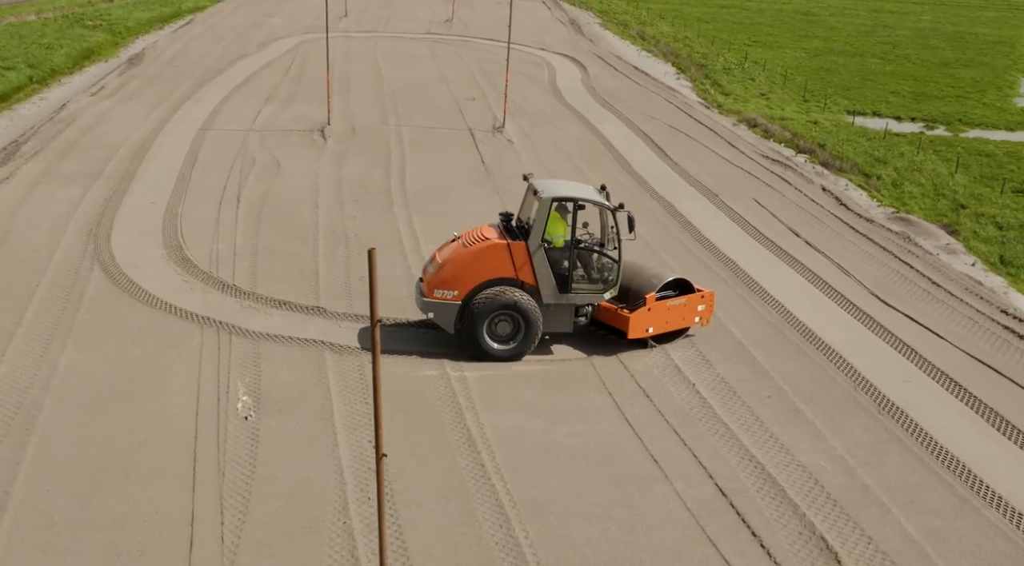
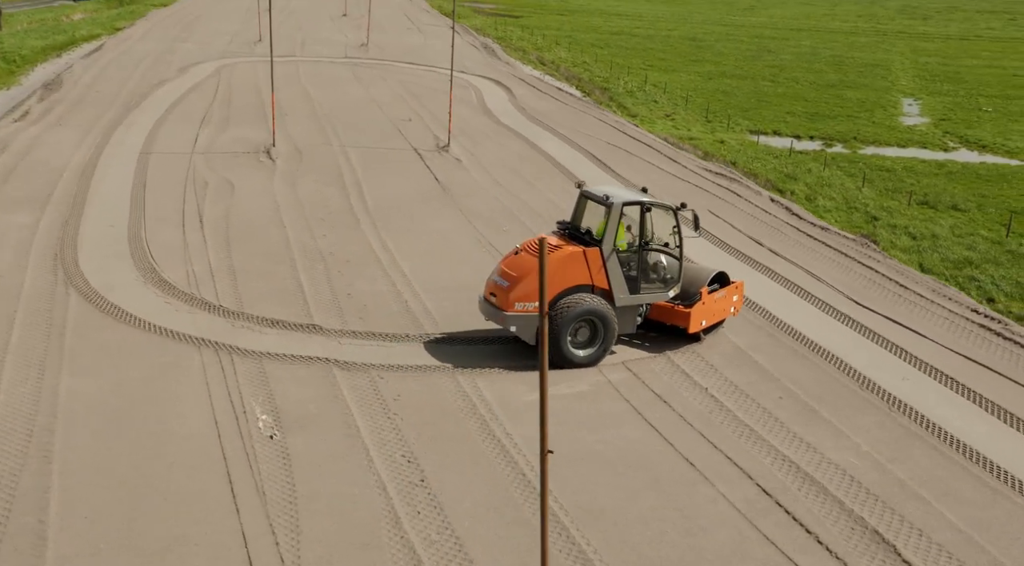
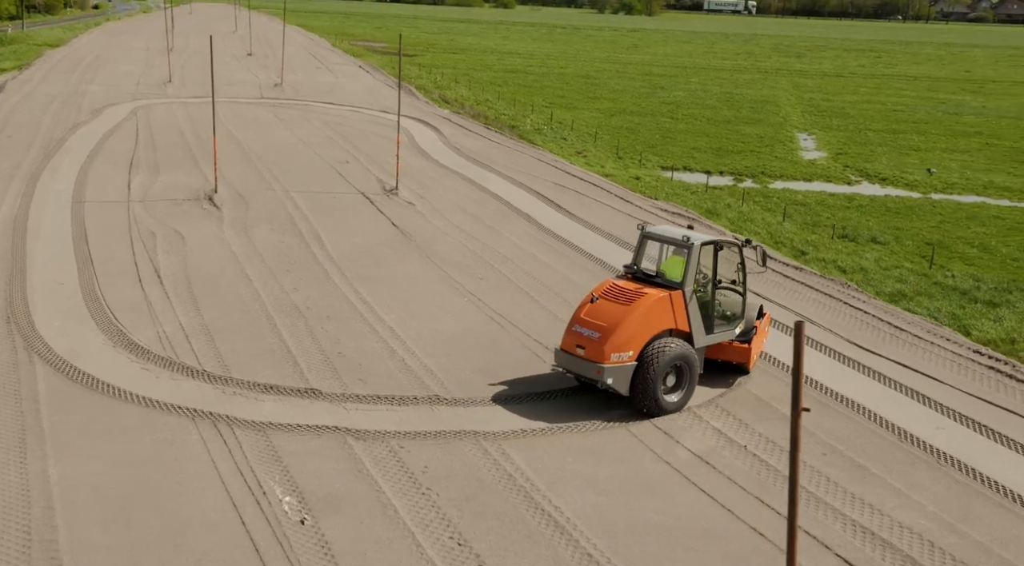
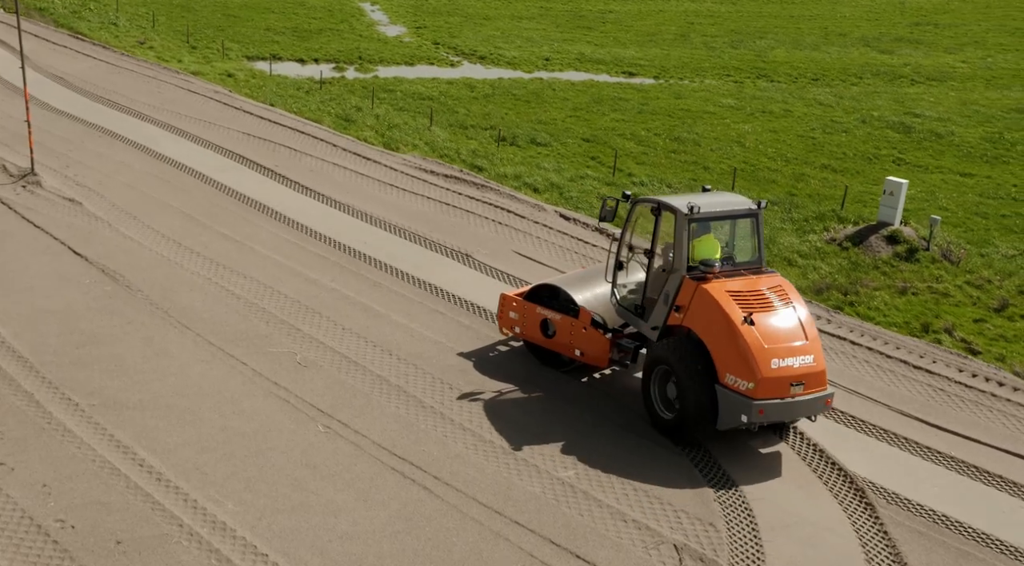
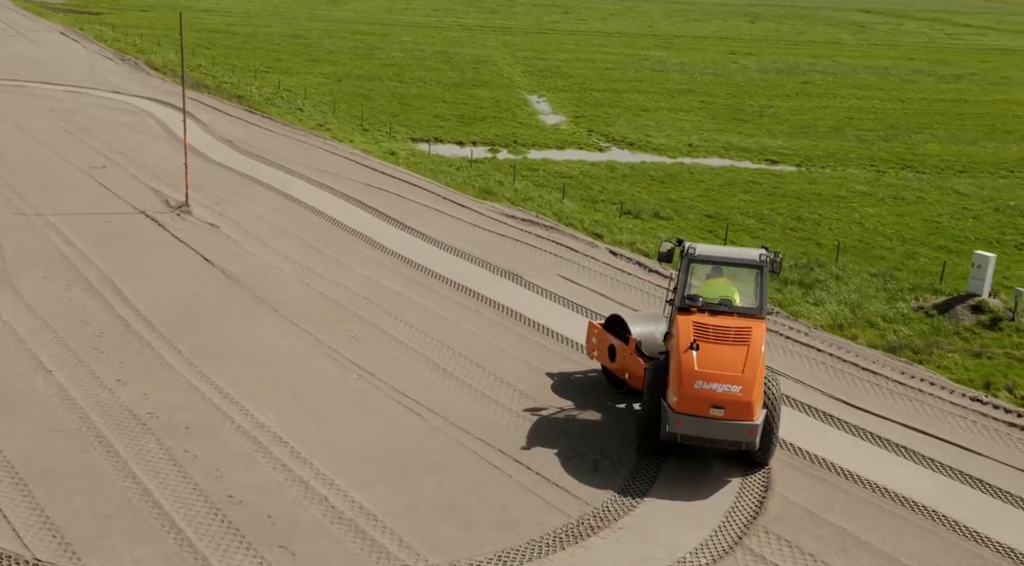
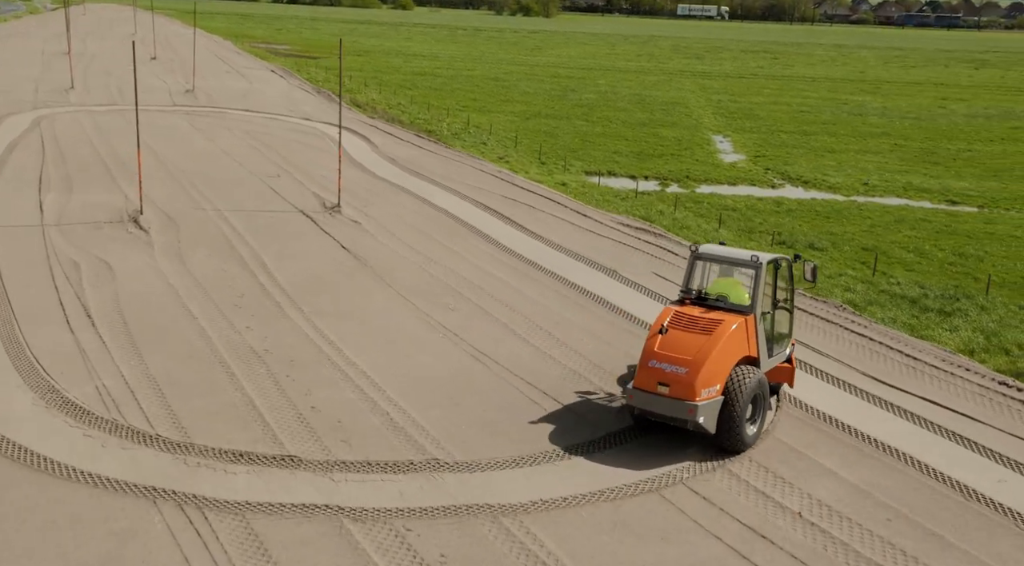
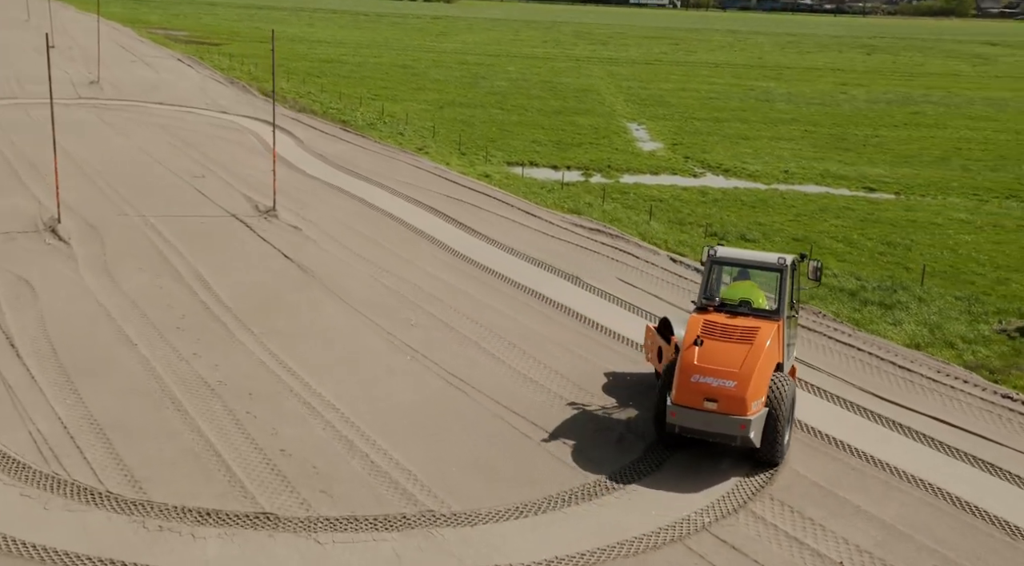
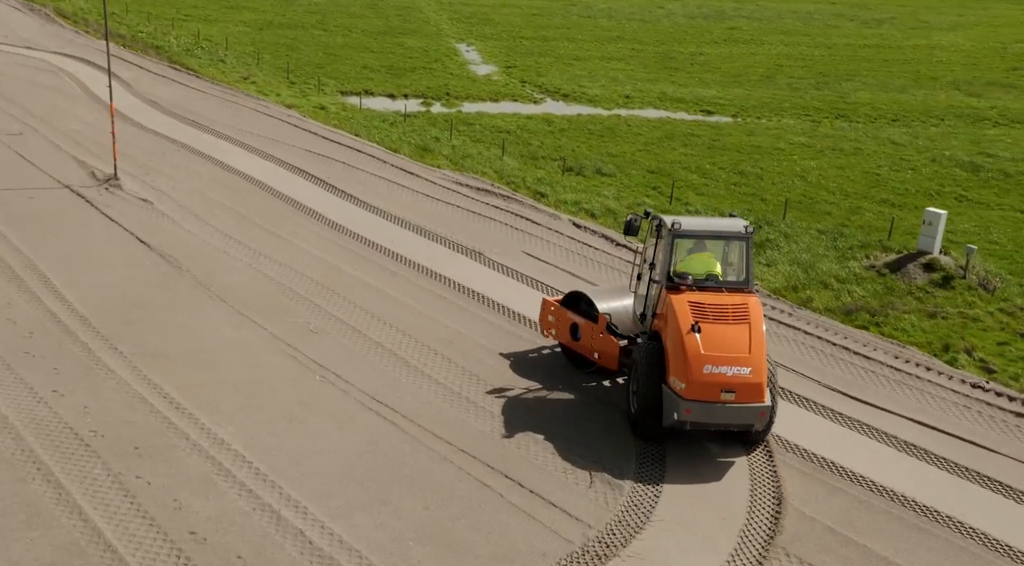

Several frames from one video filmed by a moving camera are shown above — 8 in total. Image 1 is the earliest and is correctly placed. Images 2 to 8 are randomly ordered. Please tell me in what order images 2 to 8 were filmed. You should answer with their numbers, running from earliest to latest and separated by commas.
2, 3, 6, 7, 5, 8, 4
